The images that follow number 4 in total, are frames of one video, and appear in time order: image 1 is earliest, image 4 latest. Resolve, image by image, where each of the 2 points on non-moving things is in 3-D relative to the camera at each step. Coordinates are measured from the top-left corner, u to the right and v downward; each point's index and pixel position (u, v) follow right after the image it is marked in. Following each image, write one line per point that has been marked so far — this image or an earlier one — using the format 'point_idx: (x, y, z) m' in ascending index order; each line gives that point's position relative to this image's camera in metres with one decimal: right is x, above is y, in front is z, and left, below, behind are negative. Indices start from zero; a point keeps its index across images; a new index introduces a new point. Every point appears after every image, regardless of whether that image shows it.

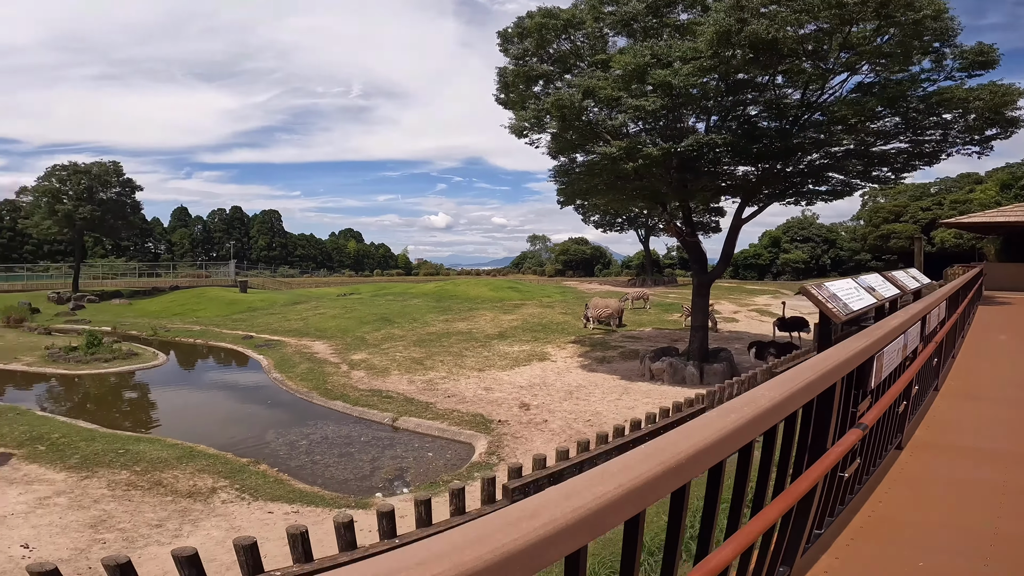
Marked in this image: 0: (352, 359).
0: (-4.0, -1.8, +13.7) m
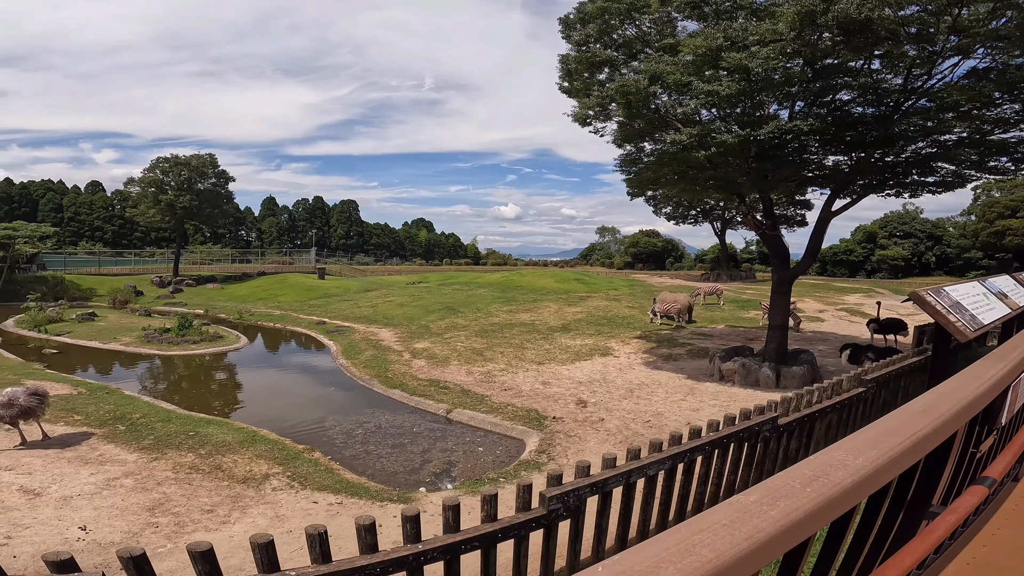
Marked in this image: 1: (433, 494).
0: (-2.5, -1.5, +13.9) m
1: (-0.9, -2.1, +5.8) m
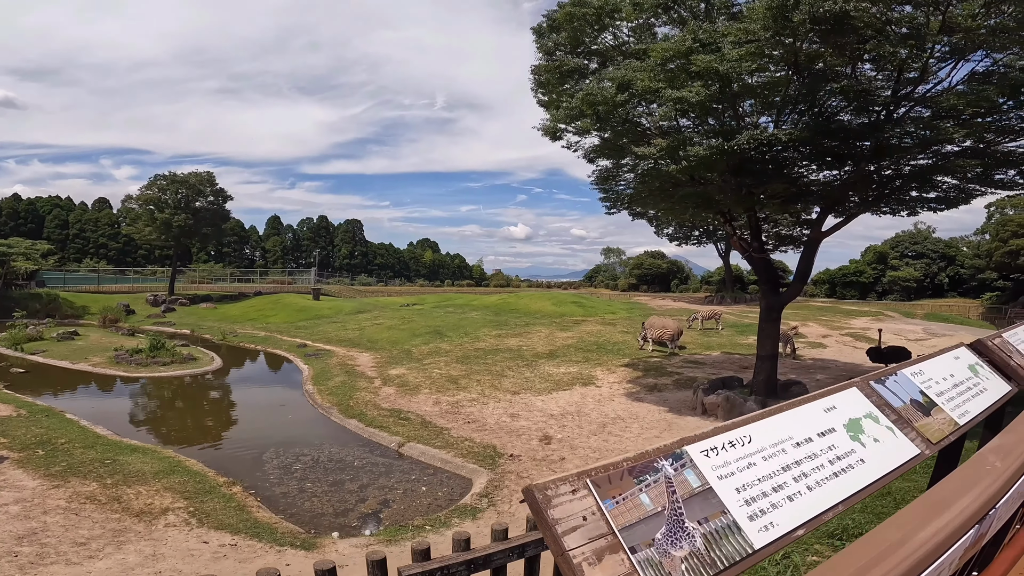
0: (-3.0, -2.1, +13.3) m
1: (-1.6, -2.4, +5.2) m
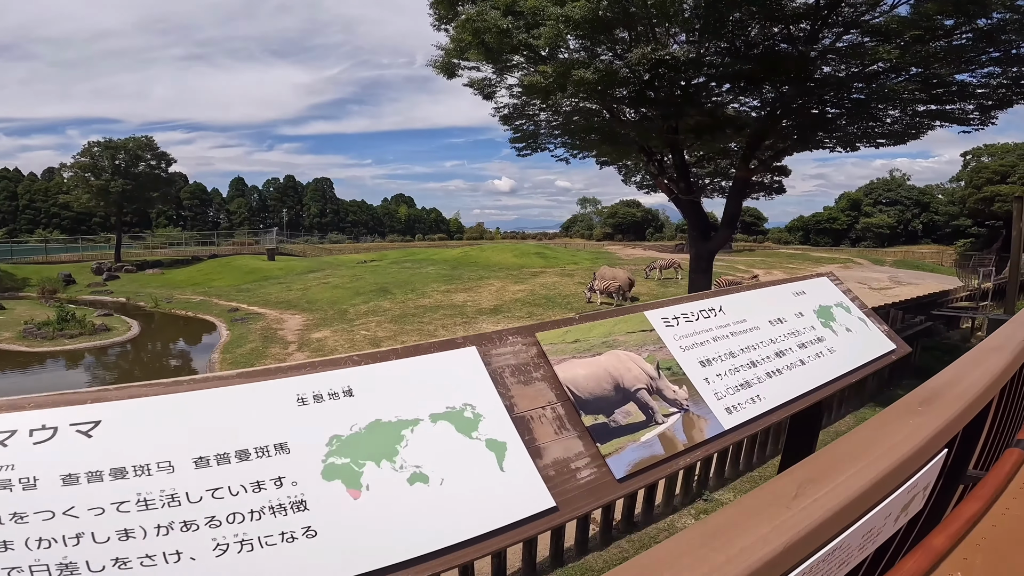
0: (-4.6, -1.1, +12.5) m
1: (-3.0, -2.1, +4.4) m
